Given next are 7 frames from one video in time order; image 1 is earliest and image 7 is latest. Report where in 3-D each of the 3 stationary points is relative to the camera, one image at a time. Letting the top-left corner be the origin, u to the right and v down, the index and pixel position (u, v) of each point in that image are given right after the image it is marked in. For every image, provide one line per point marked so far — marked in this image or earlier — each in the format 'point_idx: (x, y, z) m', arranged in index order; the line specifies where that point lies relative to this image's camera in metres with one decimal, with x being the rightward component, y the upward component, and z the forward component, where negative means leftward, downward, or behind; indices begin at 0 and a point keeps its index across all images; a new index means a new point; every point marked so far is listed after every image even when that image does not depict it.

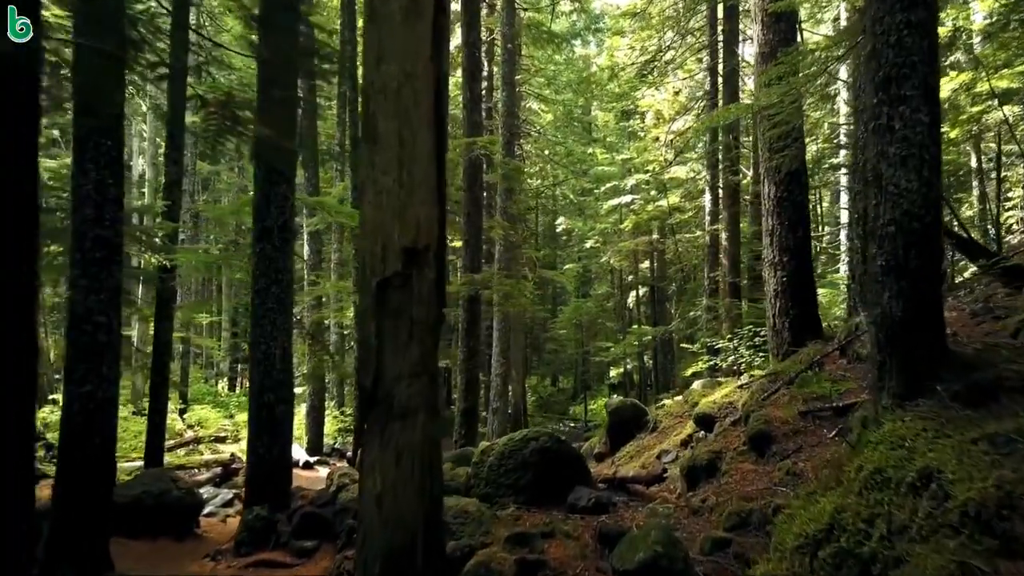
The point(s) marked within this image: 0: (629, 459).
0: (+1.4, -2.0, +8.3) m
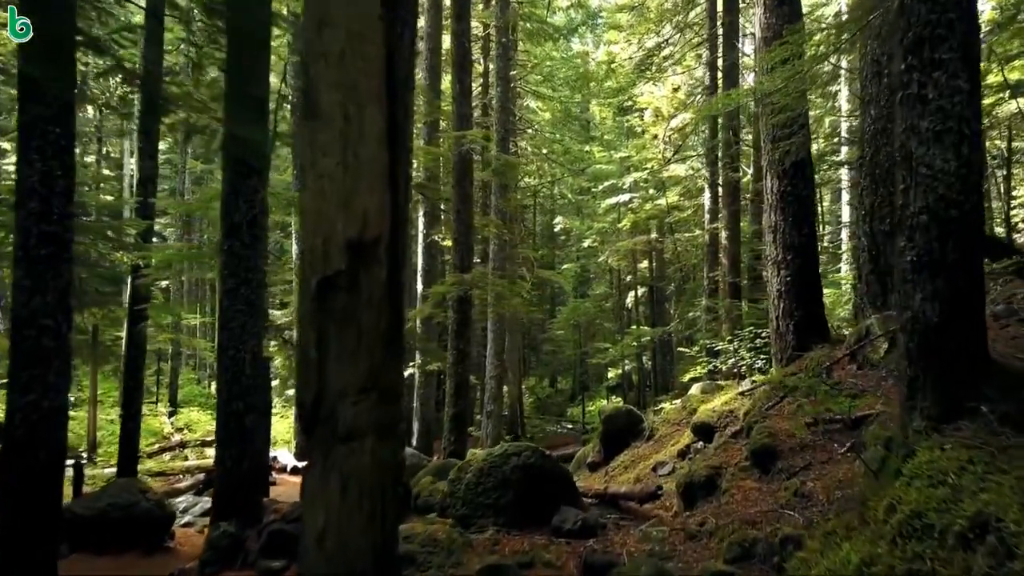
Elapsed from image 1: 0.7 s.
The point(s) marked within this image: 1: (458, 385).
0: (+1.2, -2.0, +7.9) m
1: (-0.9, -1.6, +11.6) m
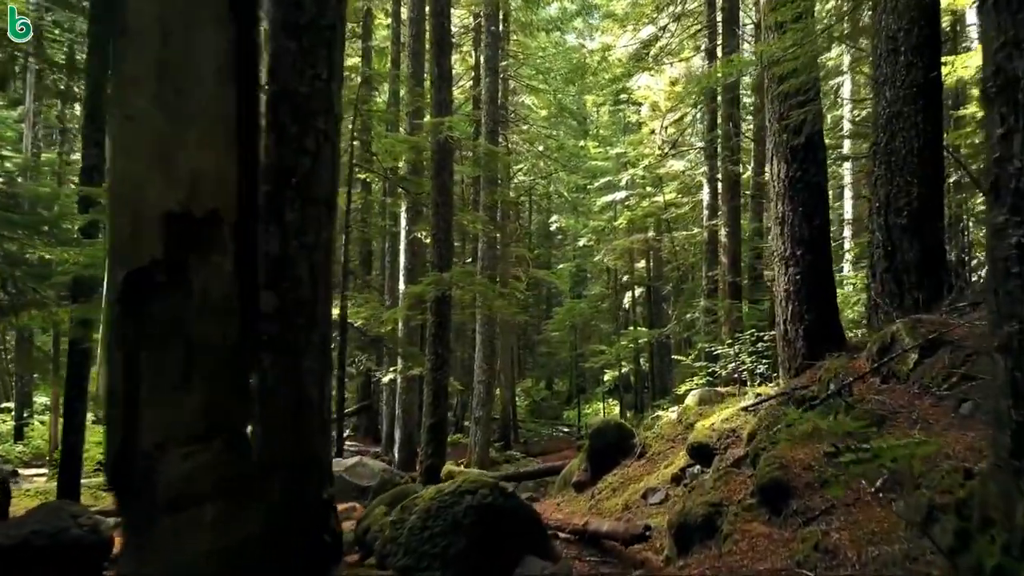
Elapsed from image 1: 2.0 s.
0: (+1.0, -2.0, +7.0) m
1: (-1.2, -1.6, +10.8) m
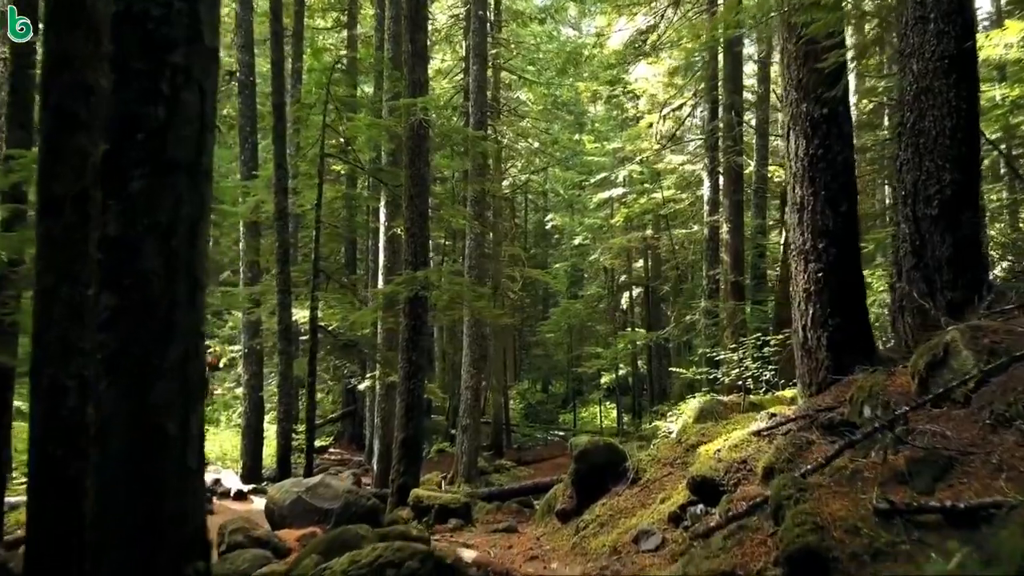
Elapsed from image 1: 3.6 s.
0: (+0.7, -2.0, +6.0) m
1: (-1.4, -1.6, +9.7) m
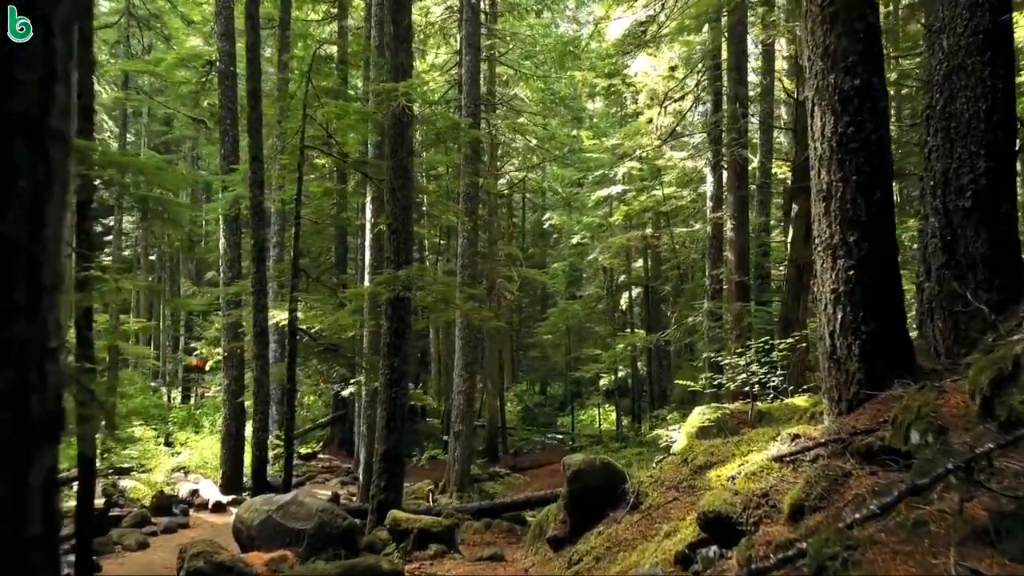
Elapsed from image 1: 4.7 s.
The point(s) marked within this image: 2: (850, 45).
0: (+0.6, -2.0, +5.3) m
1: (-1.5, -1.6, +9.0) m
2: (+2.5, +1.8, +5.2) m
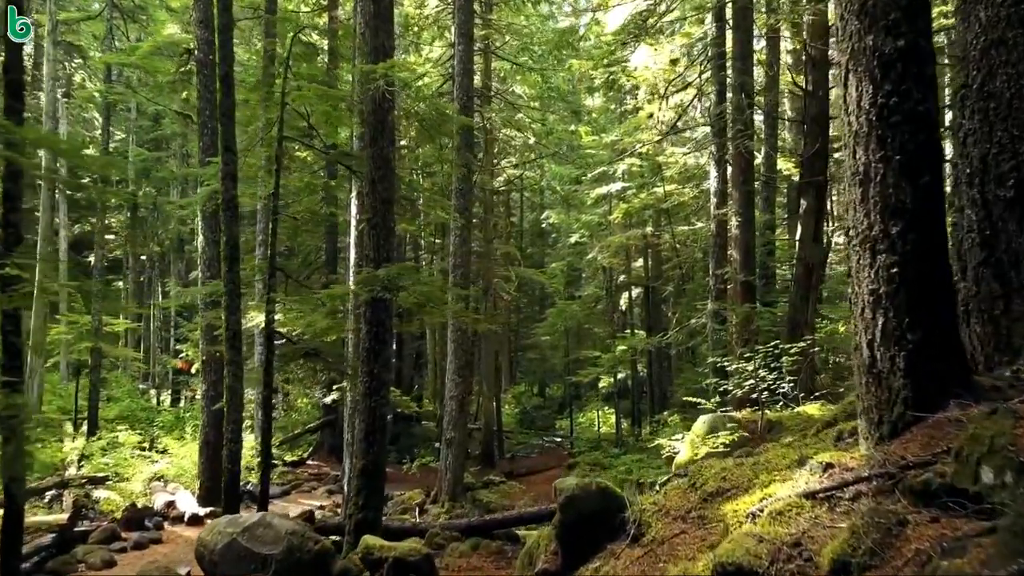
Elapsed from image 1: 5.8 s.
0: (+0.5, -2.0, +4.5) m
1: (-1.6, -1.6, +8.3) m
2: (+2.4, +1.8, +4.5) m
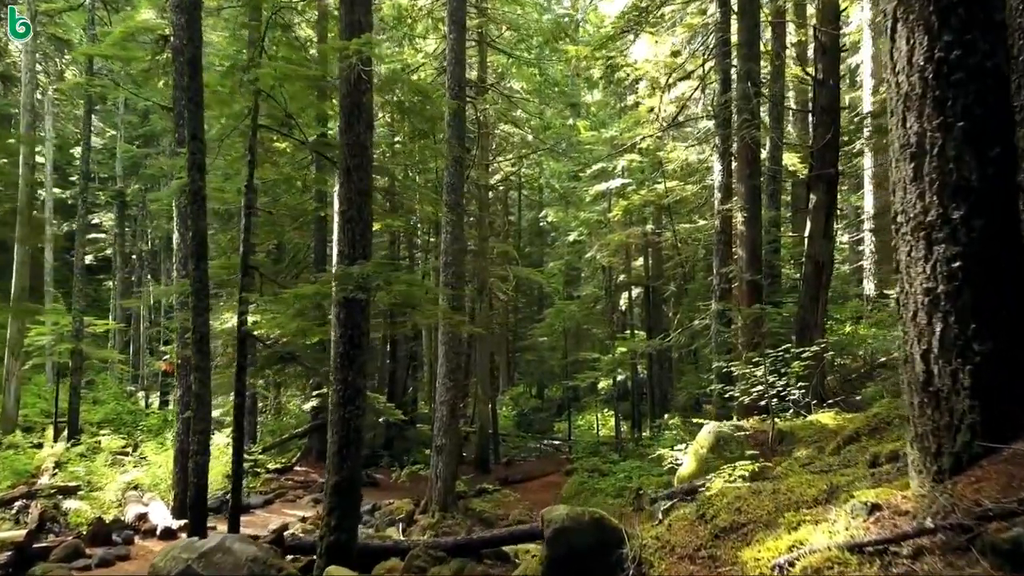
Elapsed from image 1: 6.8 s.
0: (+0.4, -2.0, +3.8) m
1: (-1.8, -1.6, +7.6) m
2: (+2.2, +1.8, +3.8) m
